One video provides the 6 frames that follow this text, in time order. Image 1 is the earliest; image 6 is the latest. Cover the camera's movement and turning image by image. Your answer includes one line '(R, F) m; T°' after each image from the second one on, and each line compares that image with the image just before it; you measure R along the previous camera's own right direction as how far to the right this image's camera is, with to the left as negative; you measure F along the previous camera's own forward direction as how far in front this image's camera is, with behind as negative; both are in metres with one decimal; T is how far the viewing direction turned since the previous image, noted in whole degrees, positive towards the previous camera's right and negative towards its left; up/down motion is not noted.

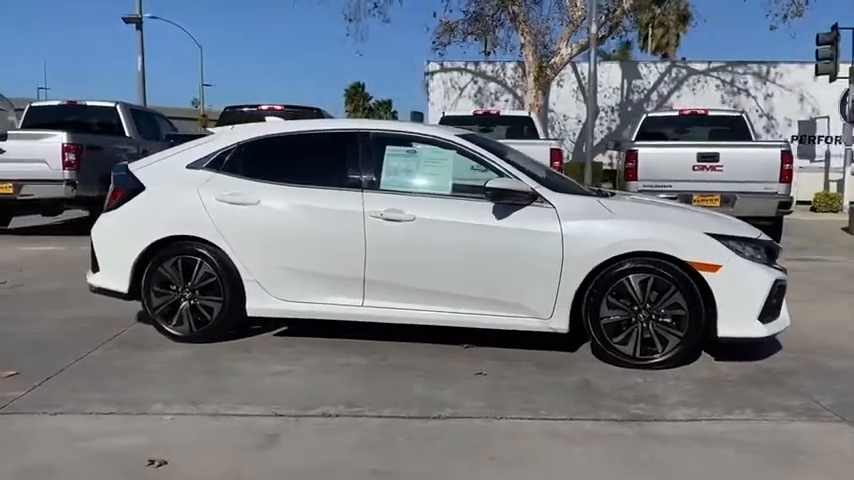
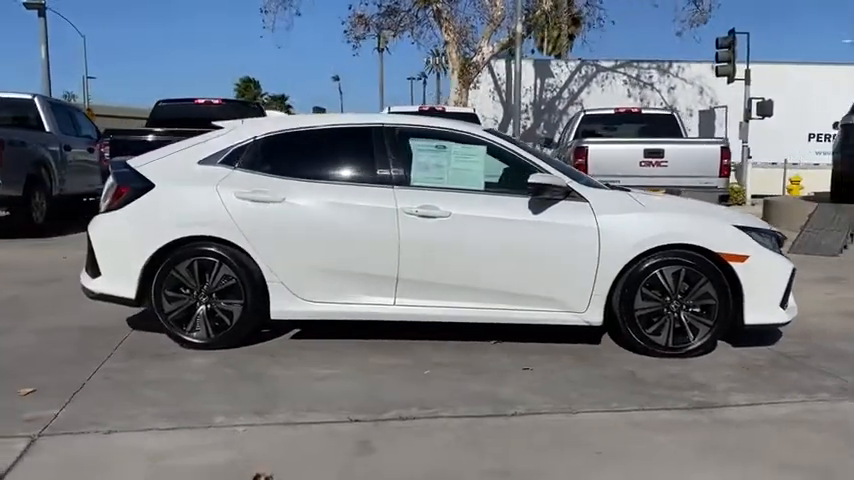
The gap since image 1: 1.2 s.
(-1.2, +0.2) m; +9°
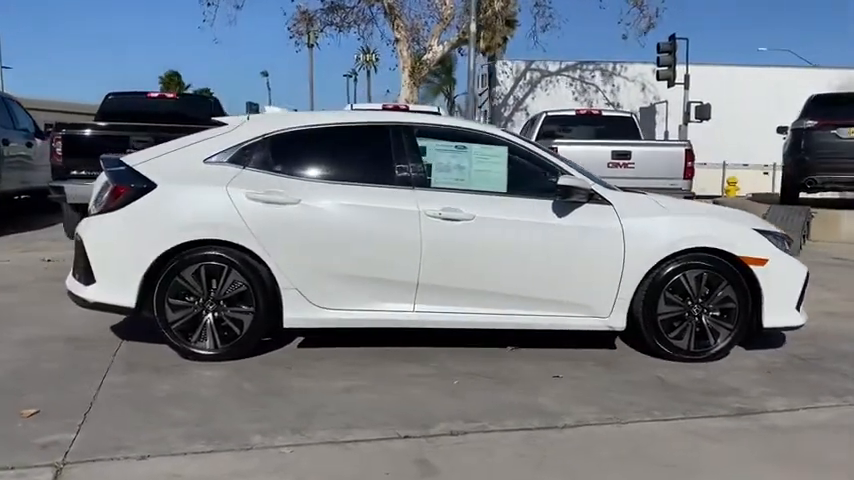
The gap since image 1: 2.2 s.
(-0.7, +0.3) m; +6°
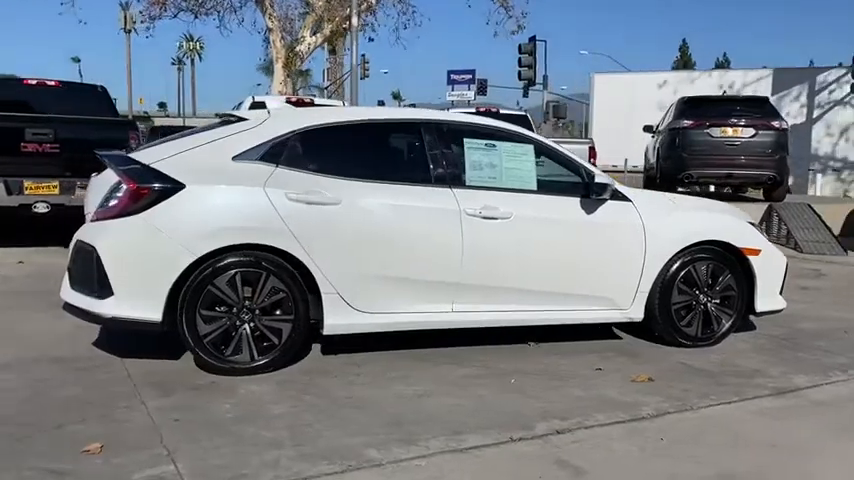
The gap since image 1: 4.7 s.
(-1.6, +0.3) m; +13°
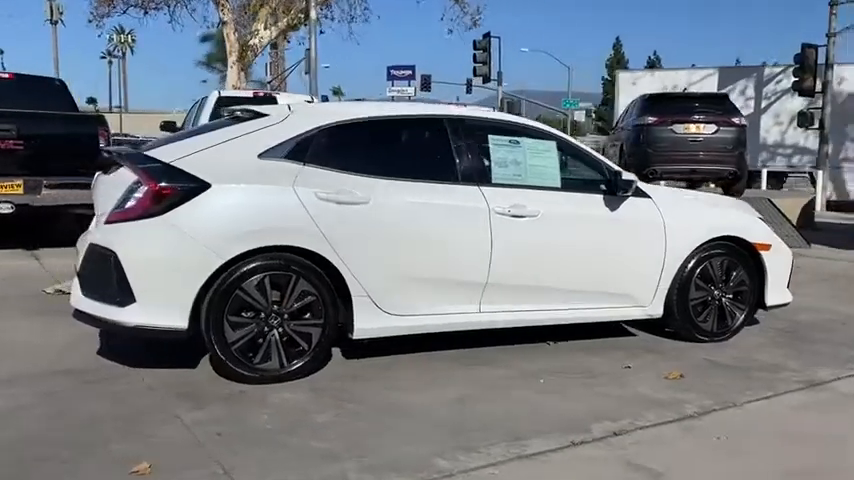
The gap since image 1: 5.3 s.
(-0.7, +0.2) m; +5°
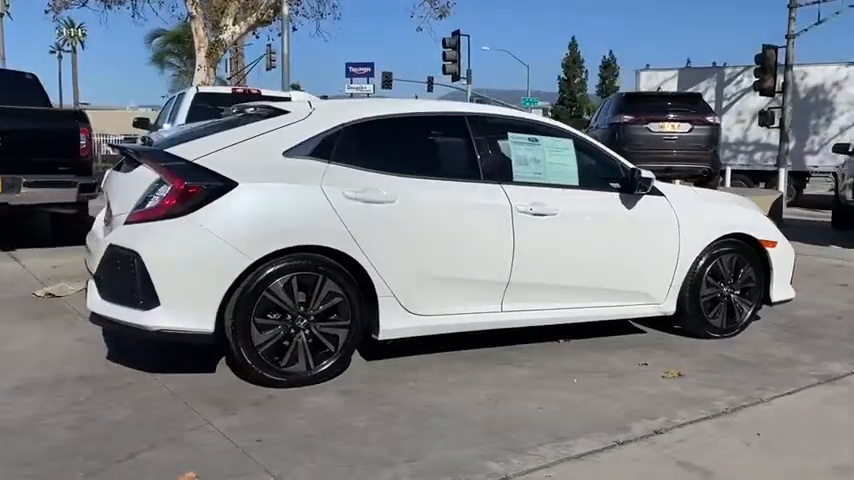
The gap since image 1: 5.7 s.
(-0.5, +0.1) m; +3°
